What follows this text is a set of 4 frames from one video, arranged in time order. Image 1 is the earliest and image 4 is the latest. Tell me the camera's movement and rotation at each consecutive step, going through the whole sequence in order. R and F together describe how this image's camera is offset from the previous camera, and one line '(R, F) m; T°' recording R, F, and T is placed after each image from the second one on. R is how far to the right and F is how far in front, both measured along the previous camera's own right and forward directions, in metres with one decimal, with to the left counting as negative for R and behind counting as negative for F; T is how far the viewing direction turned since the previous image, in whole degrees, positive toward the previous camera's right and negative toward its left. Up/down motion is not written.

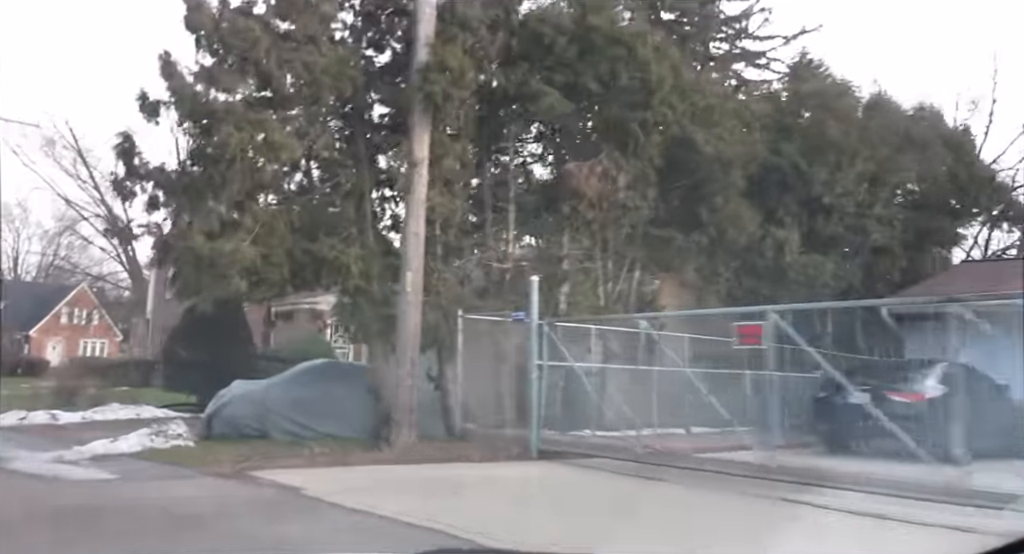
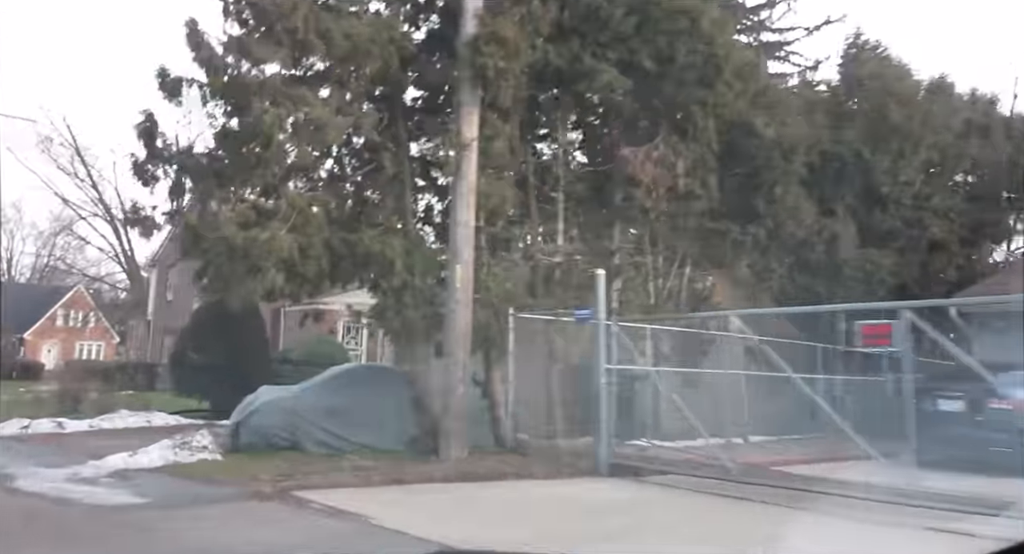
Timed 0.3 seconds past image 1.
(-0.5, +0.7) m; 0°
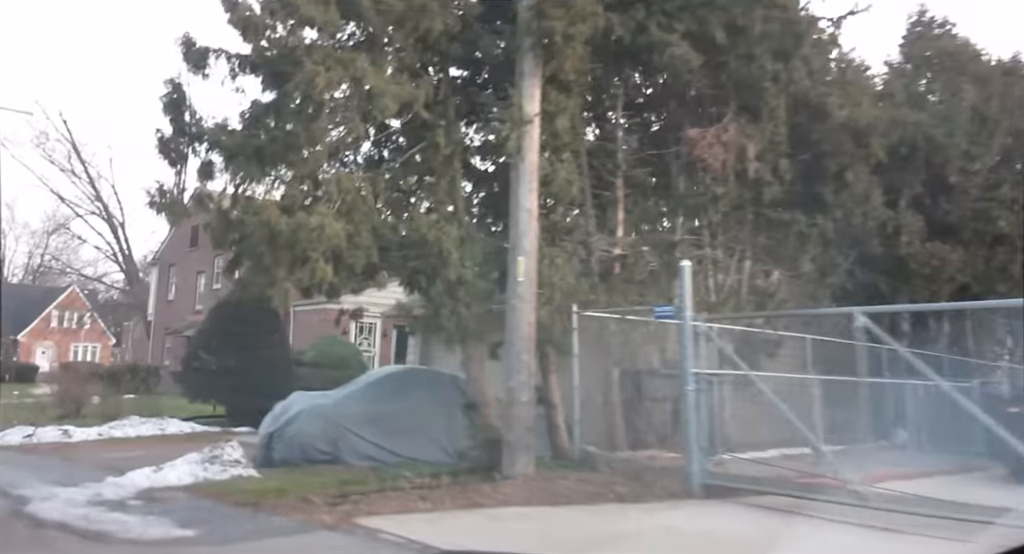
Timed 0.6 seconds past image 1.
(-0.5, +0.7) m; 0°
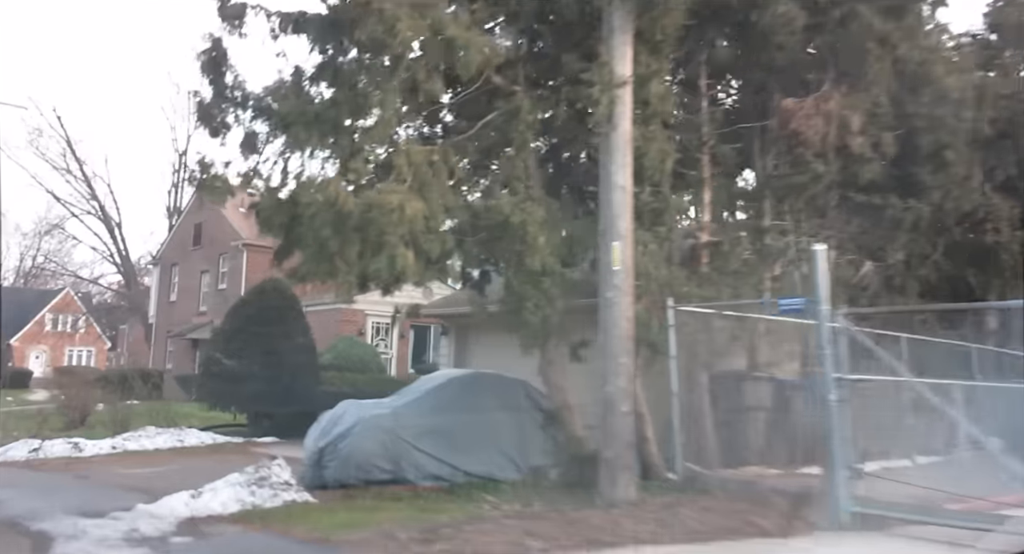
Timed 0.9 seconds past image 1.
(-0.6, +0.8) m; 0°
